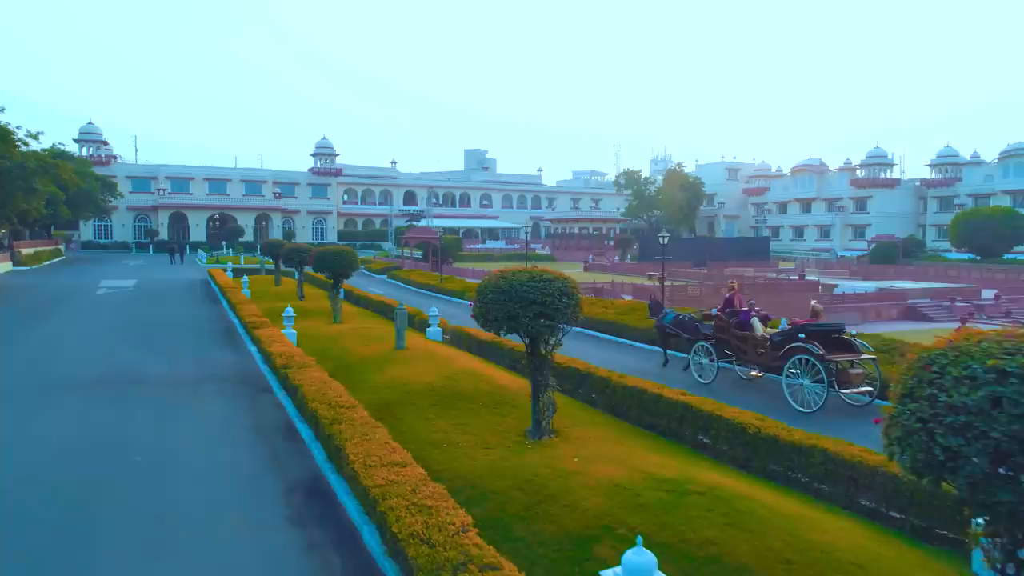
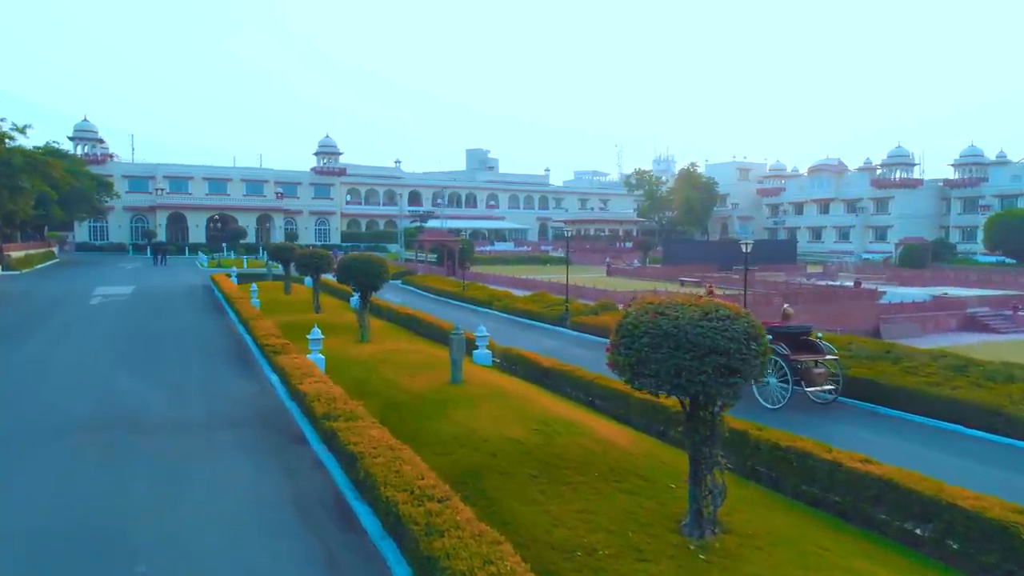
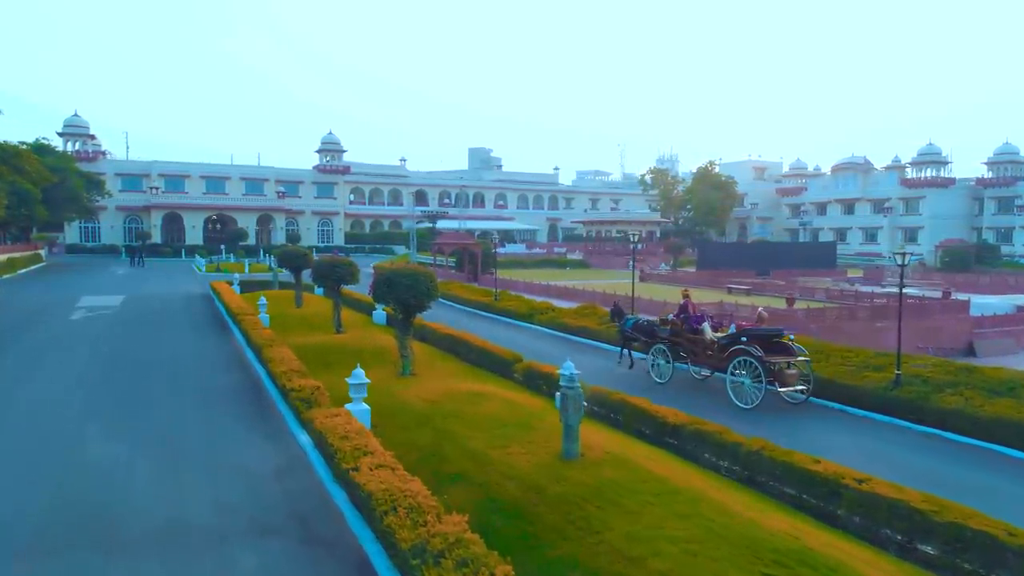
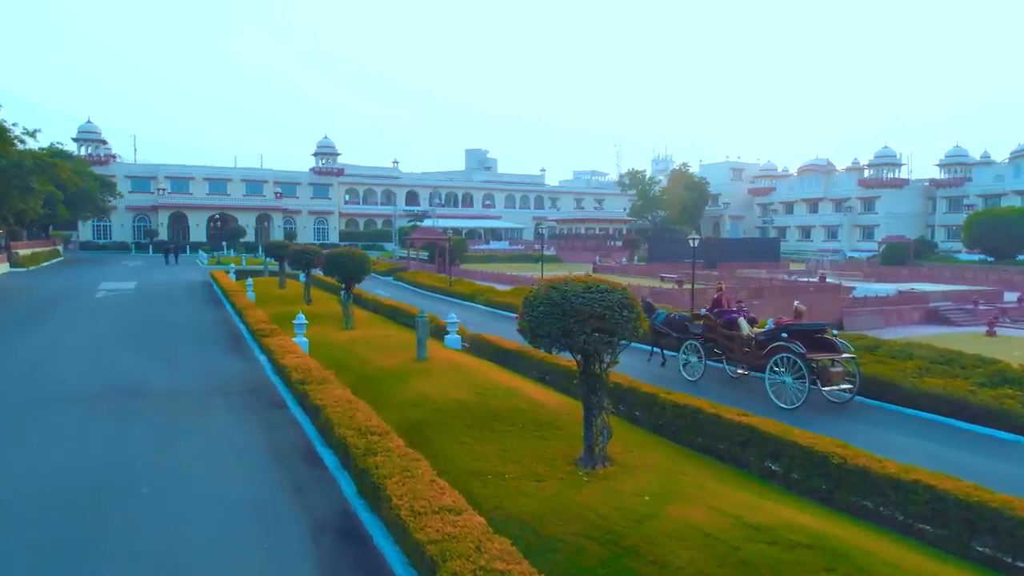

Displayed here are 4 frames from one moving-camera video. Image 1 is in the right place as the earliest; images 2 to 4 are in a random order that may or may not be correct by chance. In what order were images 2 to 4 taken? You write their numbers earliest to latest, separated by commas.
4, 2, 3
